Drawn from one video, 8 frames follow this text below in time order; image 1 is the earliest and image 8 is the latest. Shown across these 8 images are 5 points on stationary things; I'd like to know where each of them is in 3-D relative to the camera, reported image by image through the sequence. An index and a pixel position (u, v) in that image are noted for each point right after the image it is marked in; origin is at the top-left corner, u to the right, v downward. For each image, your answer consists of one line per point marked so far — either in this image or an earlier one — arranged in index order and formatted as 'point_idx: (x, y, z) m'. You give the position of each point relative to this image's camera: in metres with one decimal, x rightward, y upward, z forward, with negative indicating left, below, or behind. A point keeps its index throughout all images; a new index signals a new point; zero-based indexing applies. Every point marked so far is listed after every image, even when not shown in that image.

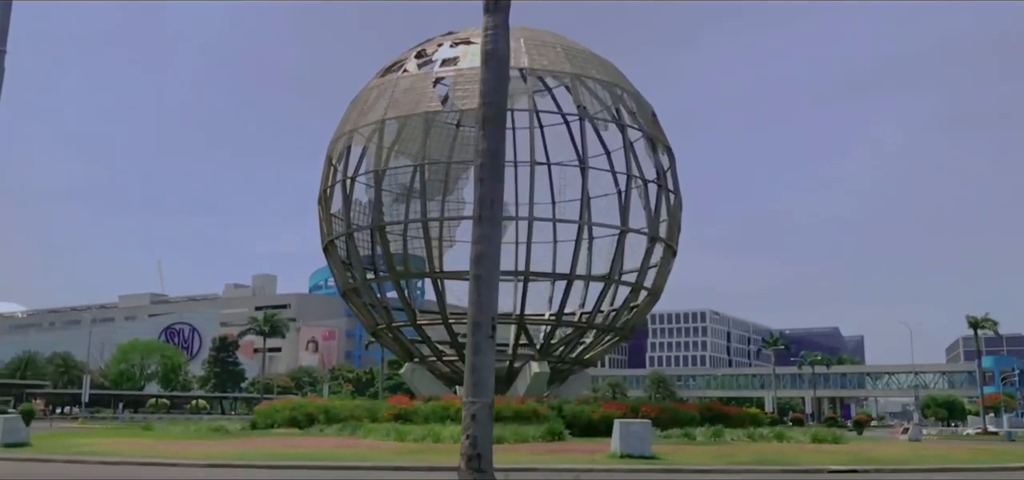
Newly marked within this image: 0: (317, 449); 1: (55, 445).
0: (-3.8, -4.0, +18.6) m
1: (-9.4, -4.2, +19.5) m
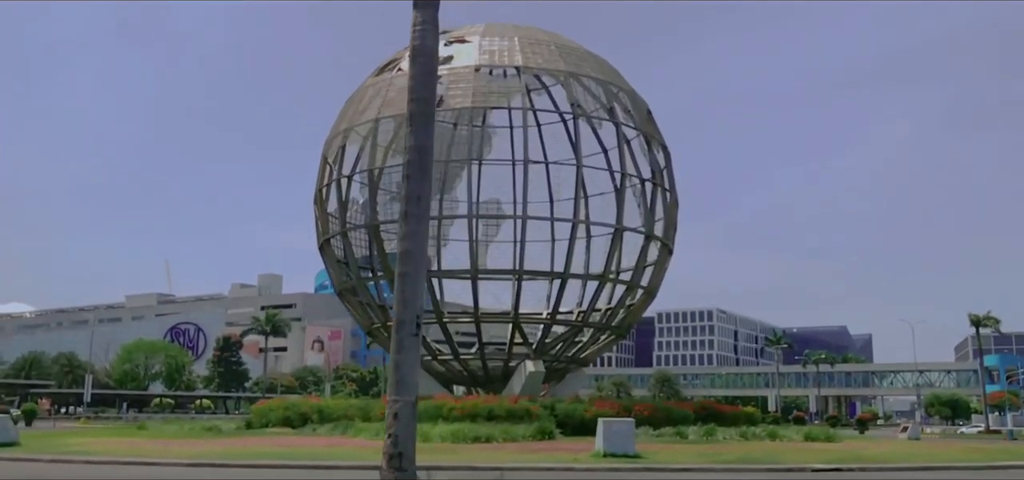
0: (-4.1, -4.0, +18.7) m
1: (-9.7, -4.2, +19.6) m
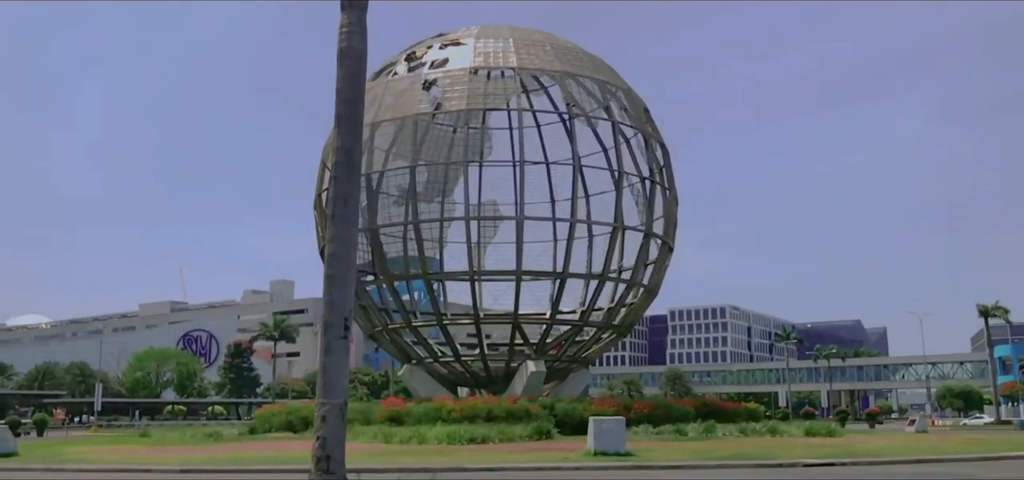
0: (-4.2, -4.1, +18.7) m
1: (-9.7, -4.4, +19.8) m
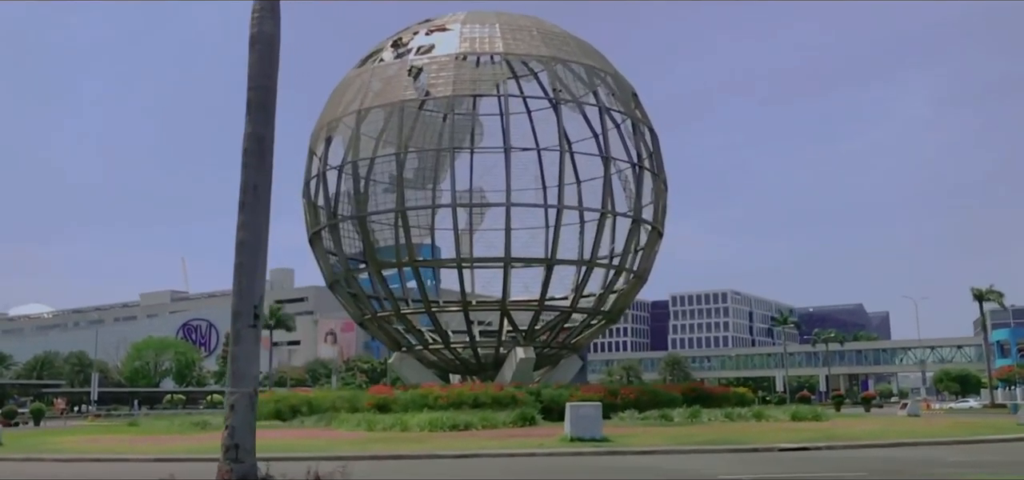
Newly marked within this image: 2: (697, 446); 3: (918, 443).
0: (-4.6, -3.9, +18.8) m
1: (-10.1, -4.2, +19.9) m
2: (+3.1, -3.5, +16.1) m
3: (+7.1, -3.5, +16.8) m
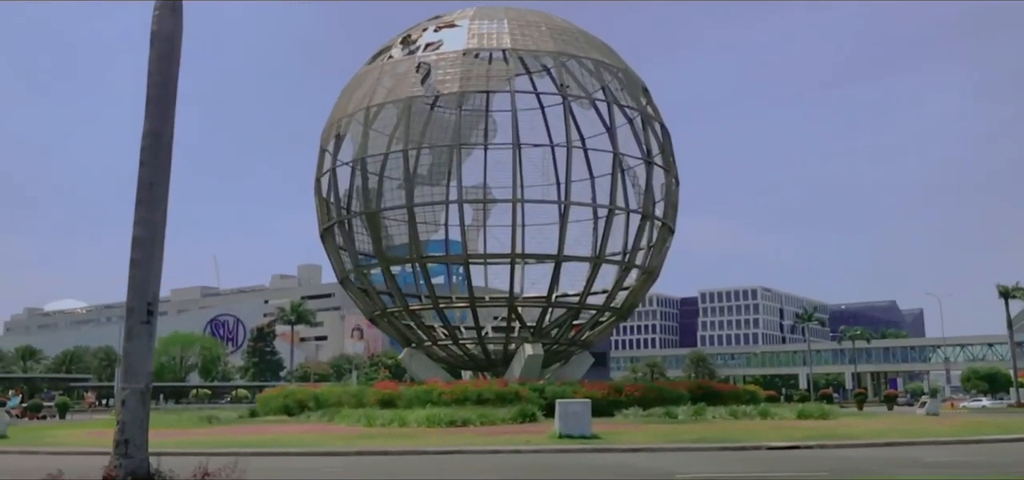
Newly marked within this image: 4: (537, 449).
0: (-4.7, -3.8, +18.9) m
1: (-10.1, -4.1, +20.3) m
2: (+2.9, -3.4, +16.0) m
3: (+6.9, -3.5, +16.5) m
4: (+0.4, -3.4, +15.5) m
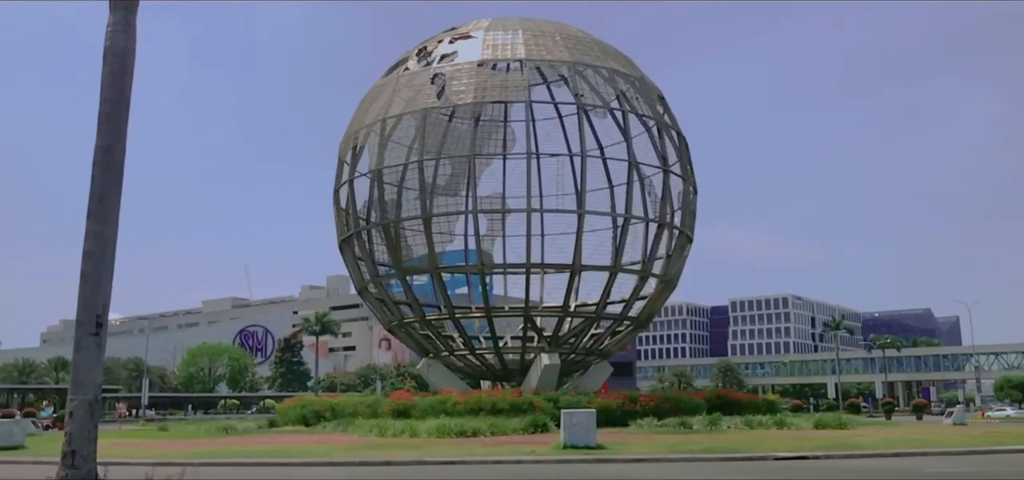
0: (-4.5, -4.1, +19.1) m
1: (-9.9, -4.4, +20.6) m
2: (+3.0, -3.5, +15.9) m
3: (+7.0, -3.6, +16.2) m
4: (+0.5, -3.5, +15.4) m
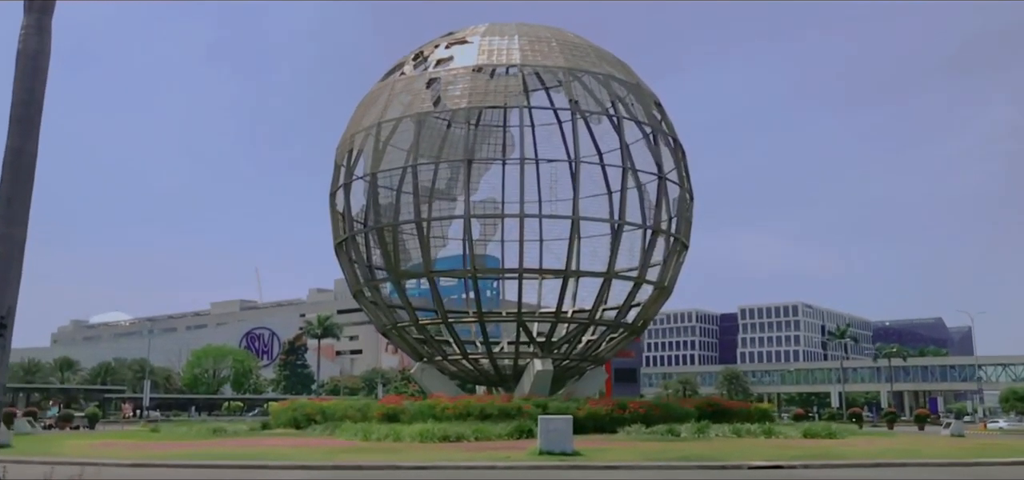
0: (-4.8, -4.1, +19.1) m
1: (-10.2, -4.4, +20.7) m
2: (+2.6, -3.7, +15.8) m
3: (+6.6, -3.7, +16.1) m
4: (0.0, -3.6, +15.4) m
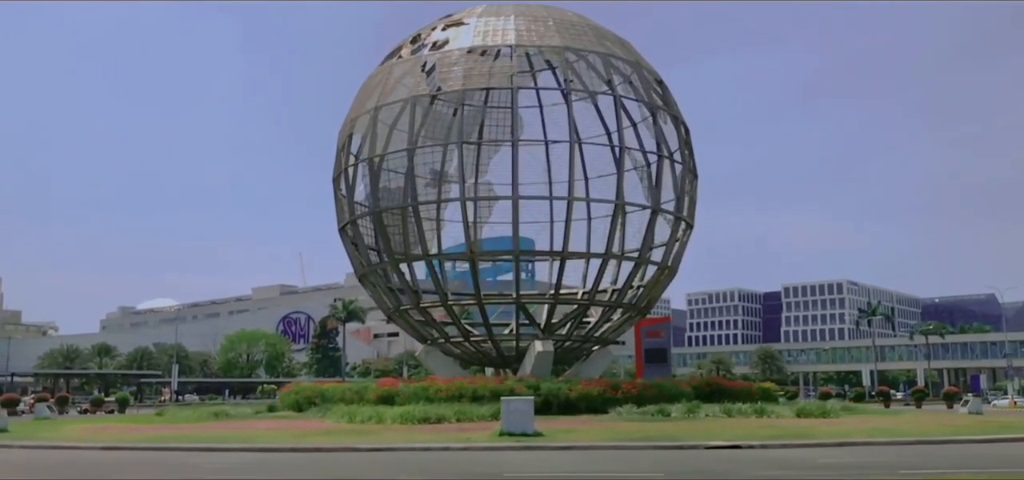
0: (-5.3, -3.8, +19.5) m
1: (-10.6, -4.2, +21.4) m
2: (+1.9, -3.3, +15.7) m
3: (+6.0, -3.3, +15.8) m
4: (-0.6, -3.3, +15.5) m
